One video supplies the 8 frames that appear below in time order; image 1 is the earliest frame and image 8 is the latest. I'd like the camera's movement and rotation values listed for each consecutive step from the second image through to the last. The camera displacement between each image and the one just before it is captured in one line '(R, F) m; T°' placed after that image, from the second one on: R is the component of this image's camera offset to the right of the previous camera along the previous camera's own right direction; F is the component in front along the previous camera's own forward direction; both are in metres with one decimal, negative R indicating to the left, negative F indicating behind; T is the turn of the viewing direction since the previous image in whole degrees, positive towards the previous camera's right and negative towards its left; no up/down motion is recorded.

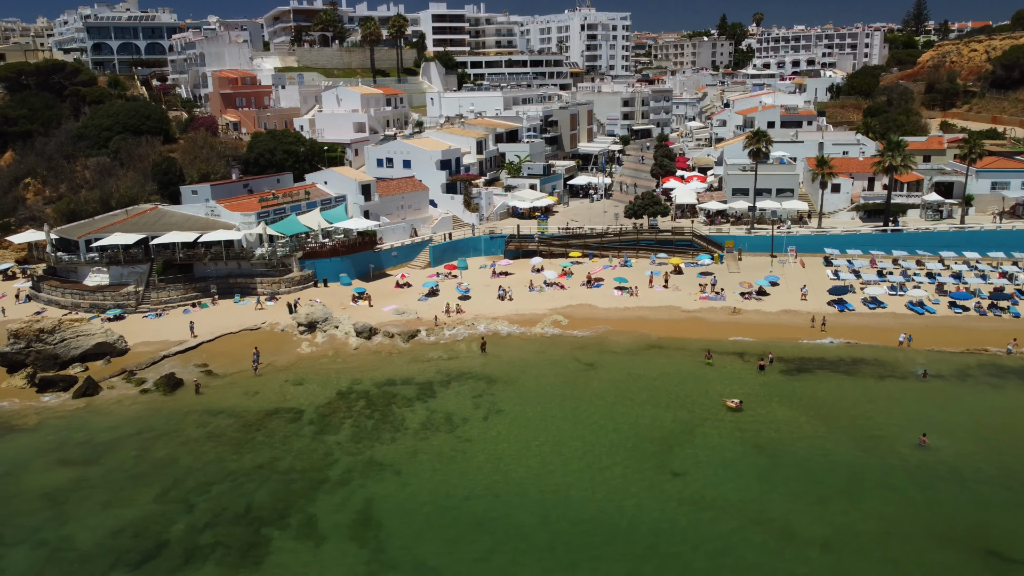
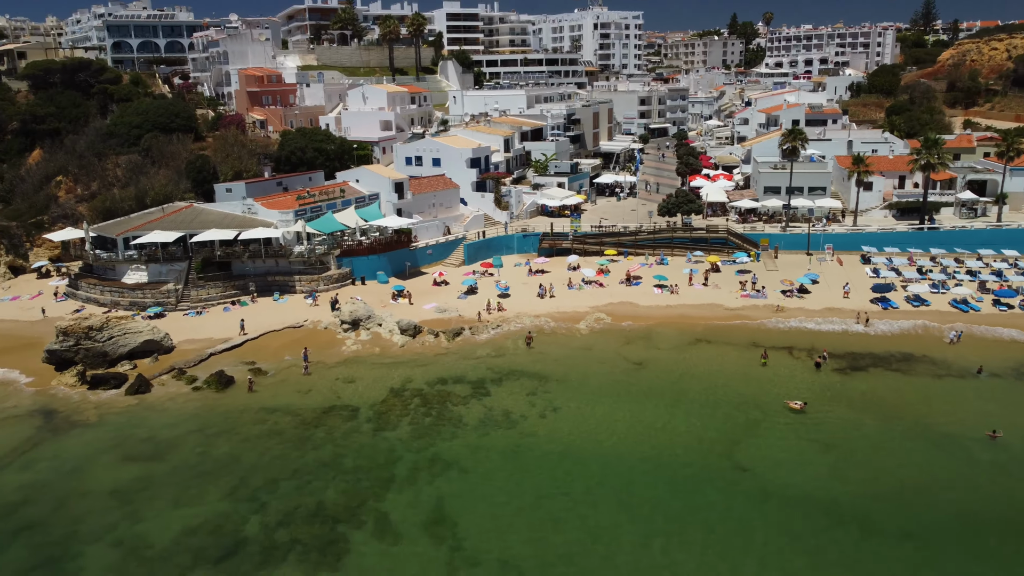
(-2.2, +0.1) m; 0°
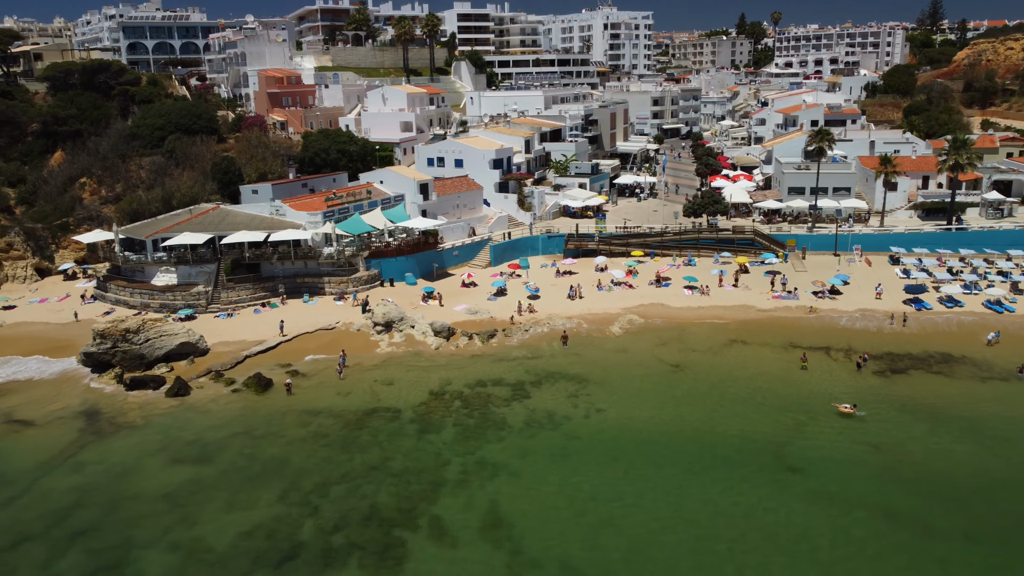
(-1.6, +0.1) m; 0°
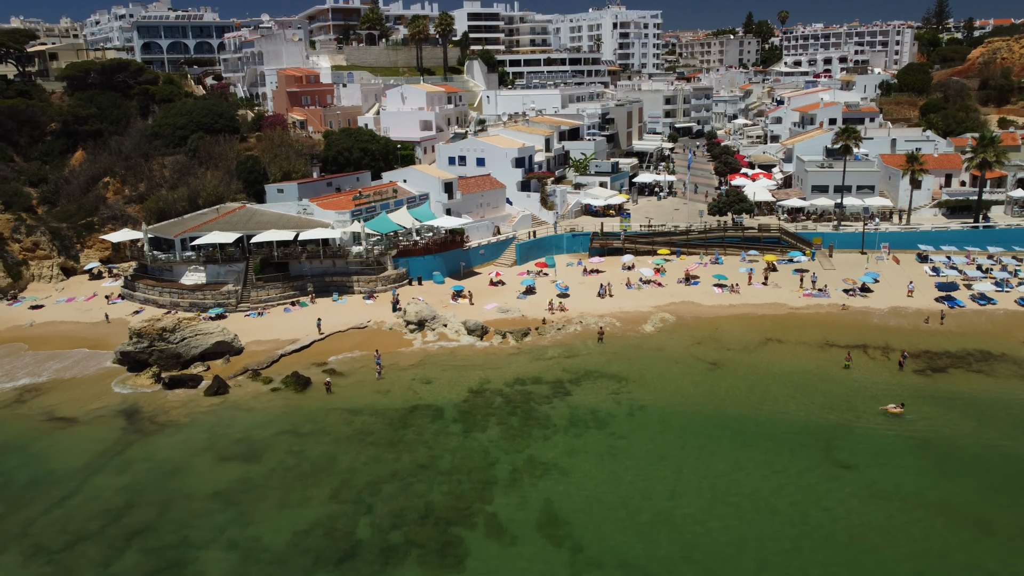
(-1.6, +0.1) m; 0°
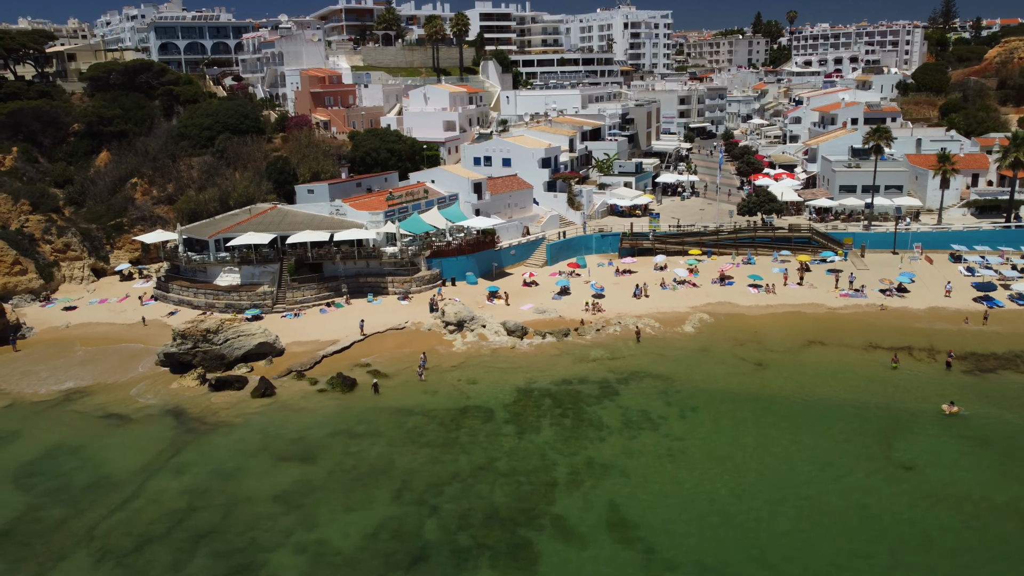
(-2.0, +0.1) m; 0°
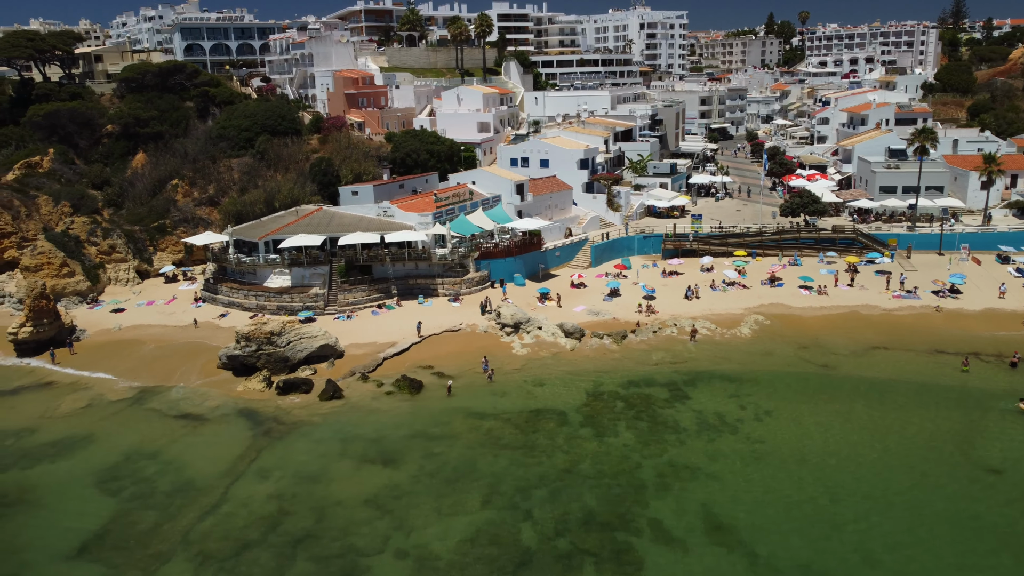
(-2.8, +0.1) m; 0°
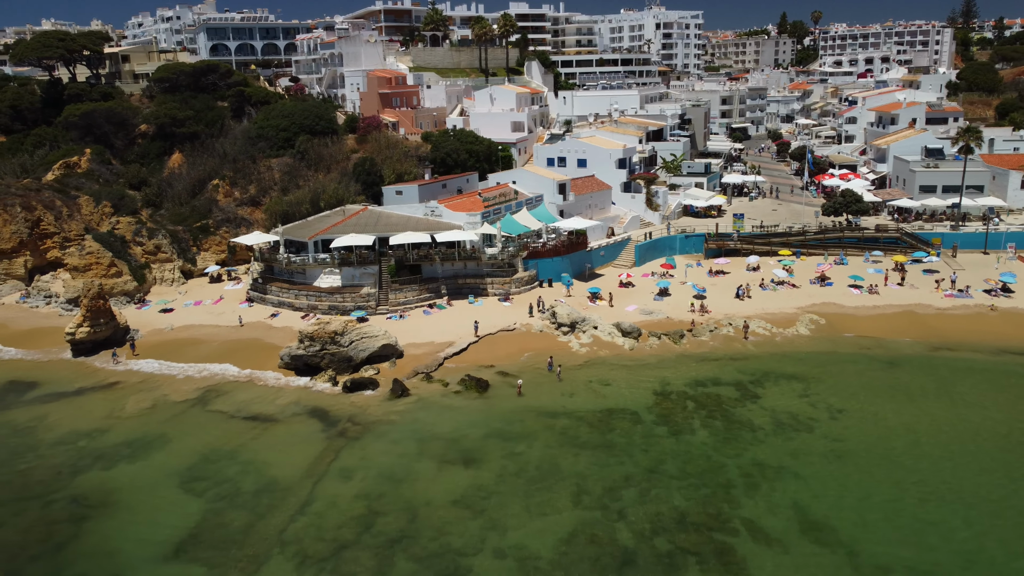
(-2.8, +0.1) m; 0°
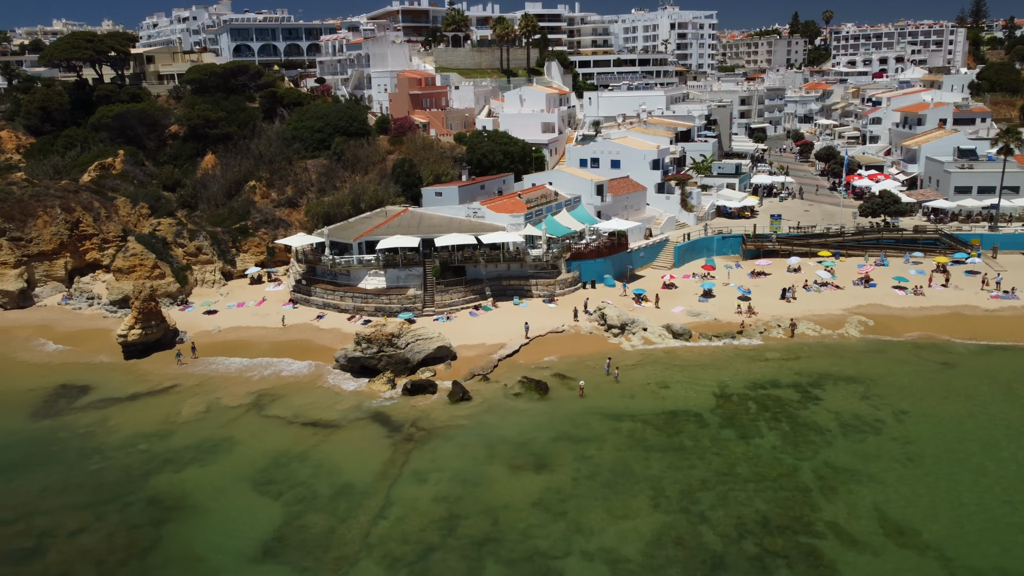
(-2.5, 0.0) m; 0°
